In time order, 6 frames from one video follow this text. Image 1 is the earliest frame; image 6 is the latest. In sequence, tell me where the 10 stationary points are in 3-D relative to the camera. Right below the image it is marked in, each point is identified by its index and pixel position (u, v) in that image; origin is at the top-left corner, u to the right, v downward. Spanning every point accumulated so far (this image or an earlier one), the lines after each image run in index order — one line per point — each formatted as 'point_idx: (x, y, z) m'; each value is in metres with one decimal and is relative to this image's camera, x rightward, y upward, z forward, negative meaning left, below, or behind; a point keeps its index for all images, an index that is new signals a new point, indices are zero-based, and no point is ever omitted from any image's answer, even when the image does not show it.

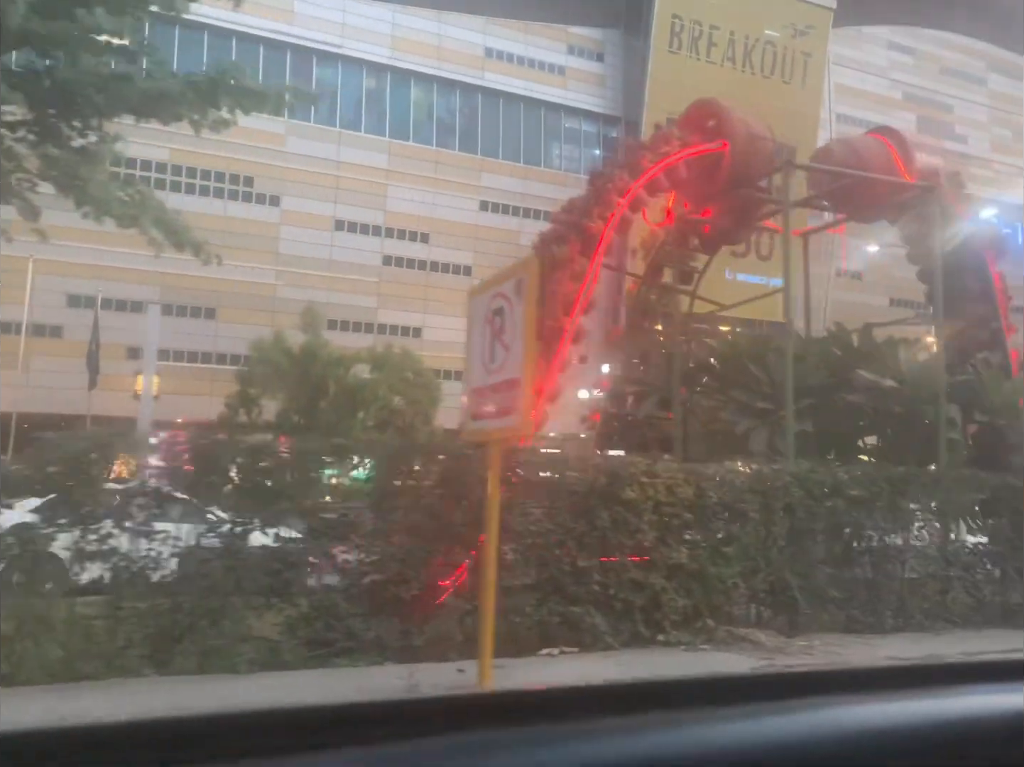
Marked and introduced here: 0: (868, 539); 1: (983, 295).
0: (+3.4, -1.5, +8.0) m
1: (+5.9, +1.1, +10.7) m
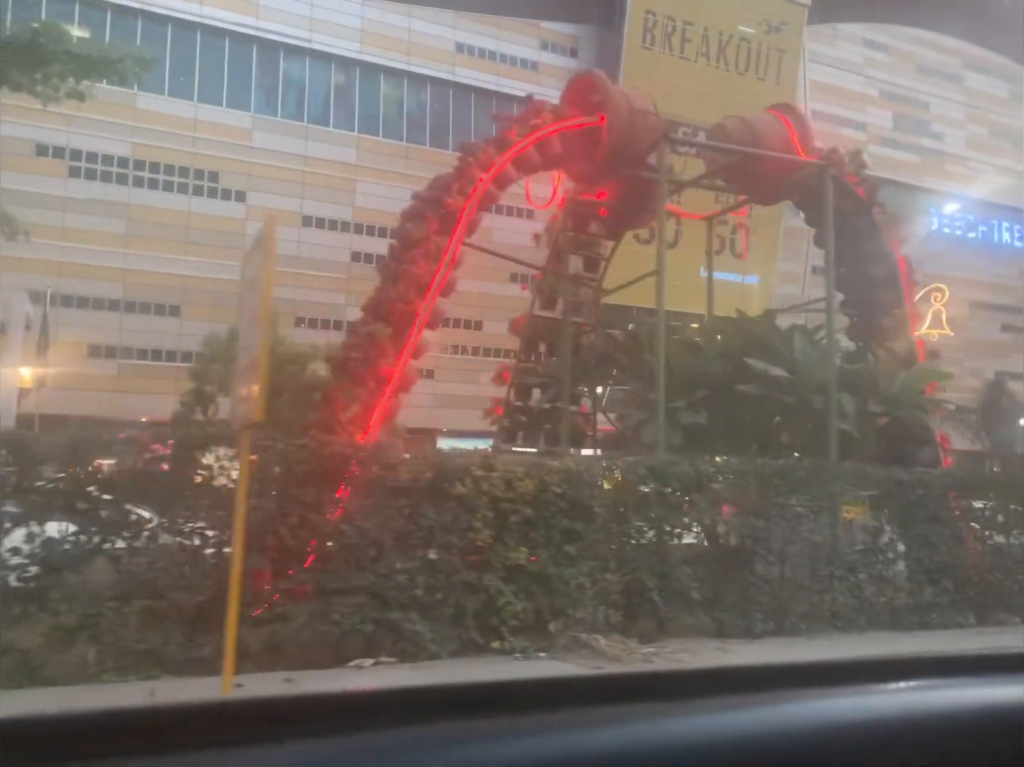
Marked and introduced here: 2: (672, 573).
0: (+2.0, -1.4, +7.4) m
1: (+4.5, +1.2, +10.2) m
2: (+1.4, -1.6, +7.1) m
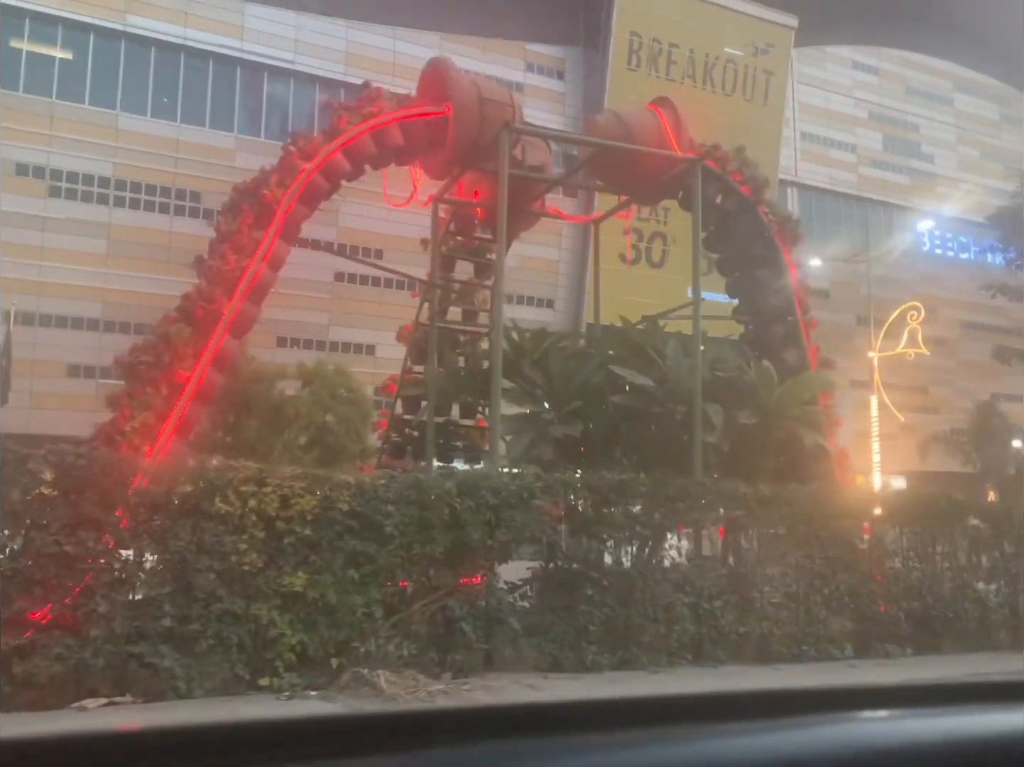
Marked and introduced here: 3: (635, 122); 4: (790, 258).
0: (+0.5, -1.4, +6.7) m
1: (+3.0, +1.1, +9.5) m
2: (-0.2, -1.7, +6.4) m
3: (+1.3, +2.7, +8.8) m
4: (+3.2, +1.4, +9.7) m
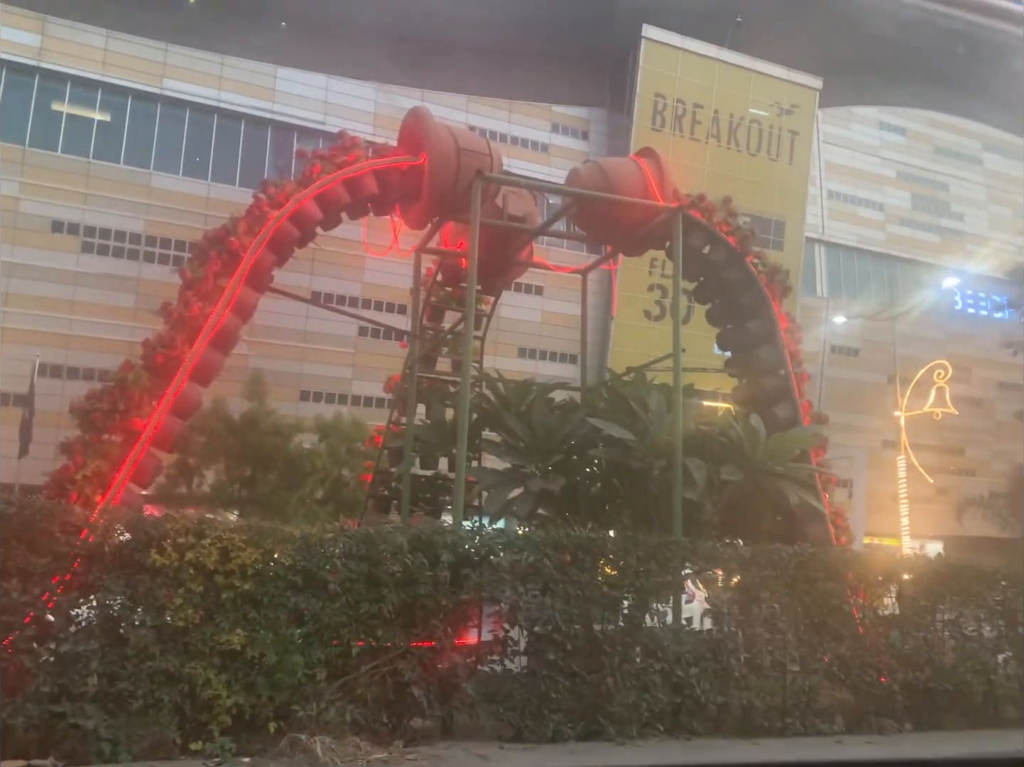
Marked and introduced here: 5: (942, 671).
0: (+0.2, -1.8, +6.4) m
1: (+2.8, +0.5, +9.3) m
2: (-0.5, -2.0, +6.1) m
3: (+1.1, +2.2, +8.7) m
4: (+3.0, +0.8, +9.4) m
5: (+4.0, -2.7, +7.8) m
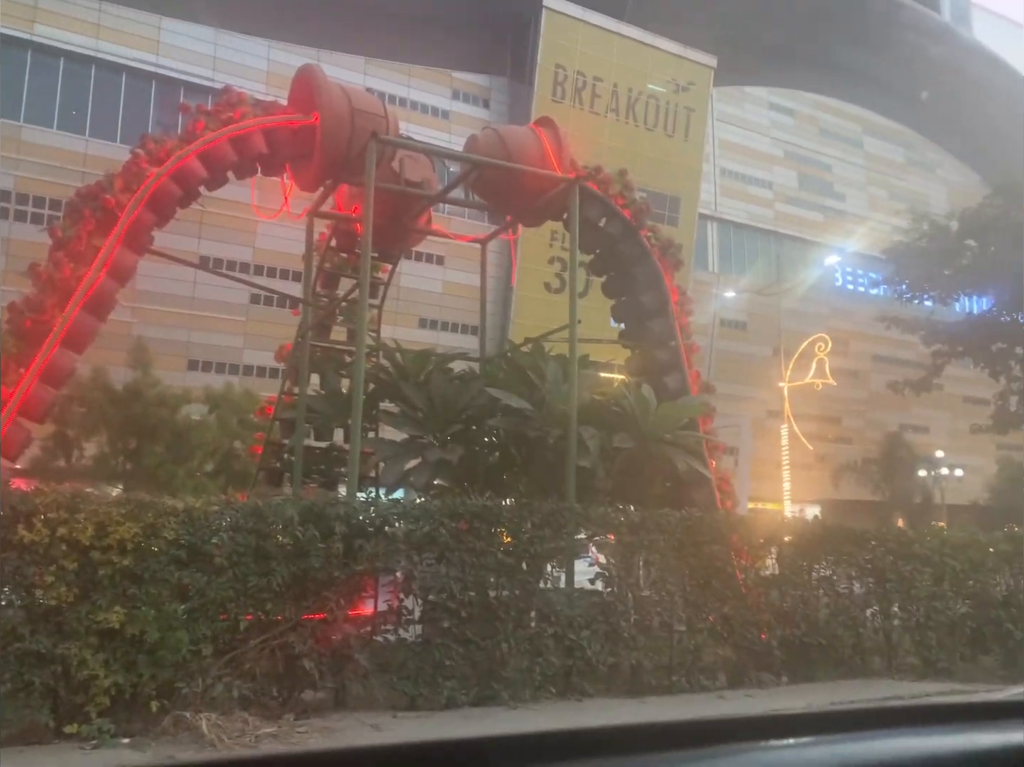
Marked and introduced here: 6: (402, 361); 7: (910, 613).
0: (-0.6, -1.6, +6.4) m
1: (+1.7, +0.8, +9.5) m
2: (-1.3, -1.8, +6.0) m
3: (0.0, +2.5, +8.6) m
4: (+1.8, +1.2, +9.6) m
5: (+3.0, -2.4, +8.3) m
6: (-1.2, +0.2, +8.9) m
7: (+4.2, -2.4, +8.8) m
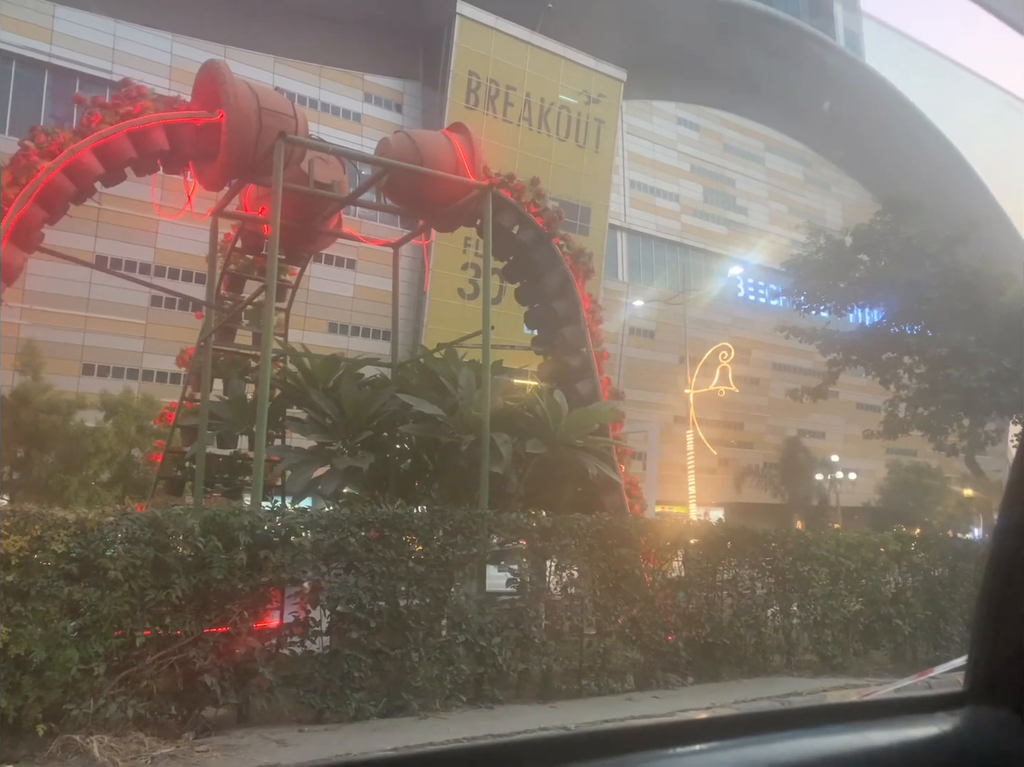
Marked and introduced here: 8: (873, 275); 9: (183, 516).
0: (-1.3, -1.6, +6.2) m
1: (+0.7, +0.8, +9.6) m
2: (-1.9, -1.8, +5.8) m
3: (-0.9, +2.4, +8.6) m
4: (+0.8, +1.1, +9.8) m
5: (+2.1, -2.5, +8.5) m
6: (-2.1, +0.2, +8.7) m
7: (+3.2, -2.5, +9.1) m
8: (+6.9, +2.1, +16.0) m
9: (-2.2, -0.9, +5.7) m
